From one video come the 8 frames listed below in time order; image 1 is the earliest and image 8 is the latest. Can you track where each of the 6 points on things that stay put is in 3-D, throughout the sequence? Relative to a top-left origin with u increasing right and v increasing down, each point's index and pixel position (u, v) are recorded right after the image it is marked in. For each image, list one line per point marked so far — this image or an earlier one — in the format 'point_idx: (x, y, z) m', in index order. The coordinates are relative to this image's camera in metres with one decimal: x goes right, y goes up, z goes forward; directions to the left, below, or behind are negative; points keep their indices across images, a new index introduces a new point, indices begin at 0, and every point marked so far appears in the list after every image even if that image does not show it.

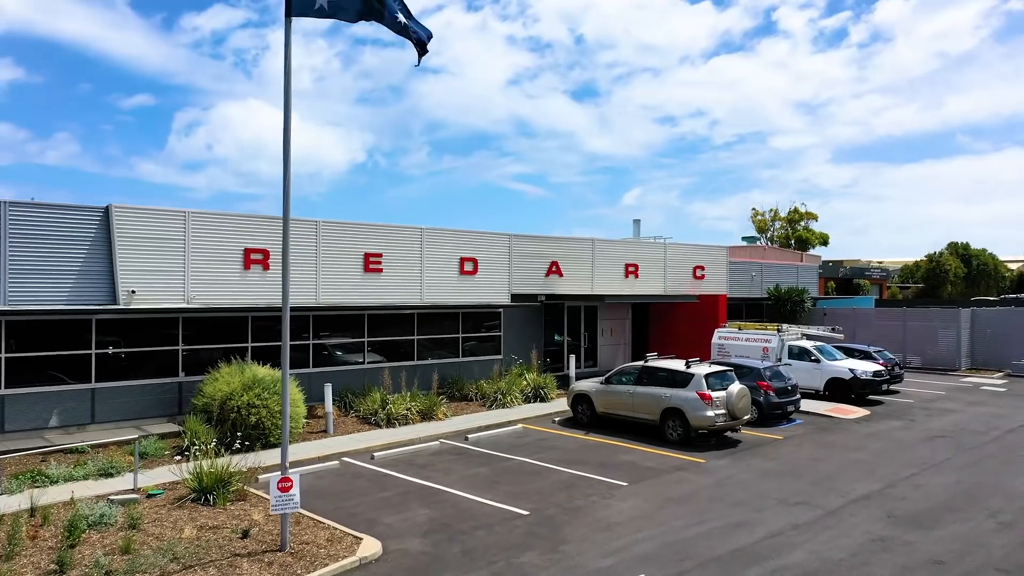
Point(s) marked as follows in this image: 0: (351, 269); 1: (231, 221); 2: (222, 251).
0: (-3.5, +0.4, +18.1) m
1: (-5.5, +1.3, +16.3) m
2: (-5.6, +0.7, +16.1) m
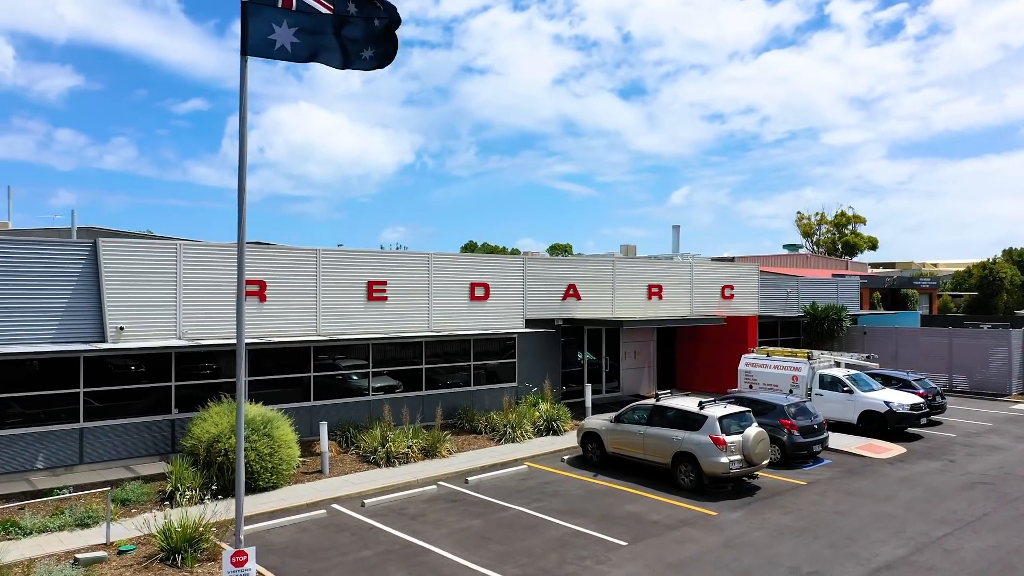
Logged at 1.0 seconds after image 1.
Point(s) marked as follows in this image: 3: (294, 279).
0: (-3.3, -0.2, +17.5) m
1: (-5.4, +0.7, +15.8) m
2: (-5.5, +0.1, +15.6) m
3: (-4.3, +0.2, +16.7) m
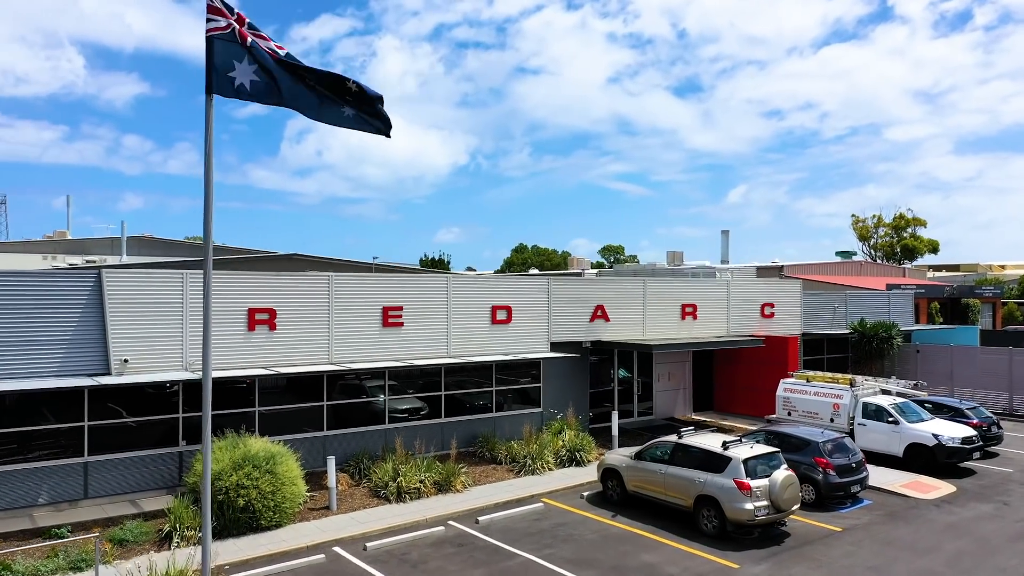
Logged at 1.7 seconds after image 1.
0: (-2.9, -0.7, +17.0) m
1: (-5.1, +0.1, +15.4) m
2: (-5.2, -0.5, +15.3) m
3: (-4.0, -0.4, +16.2) m
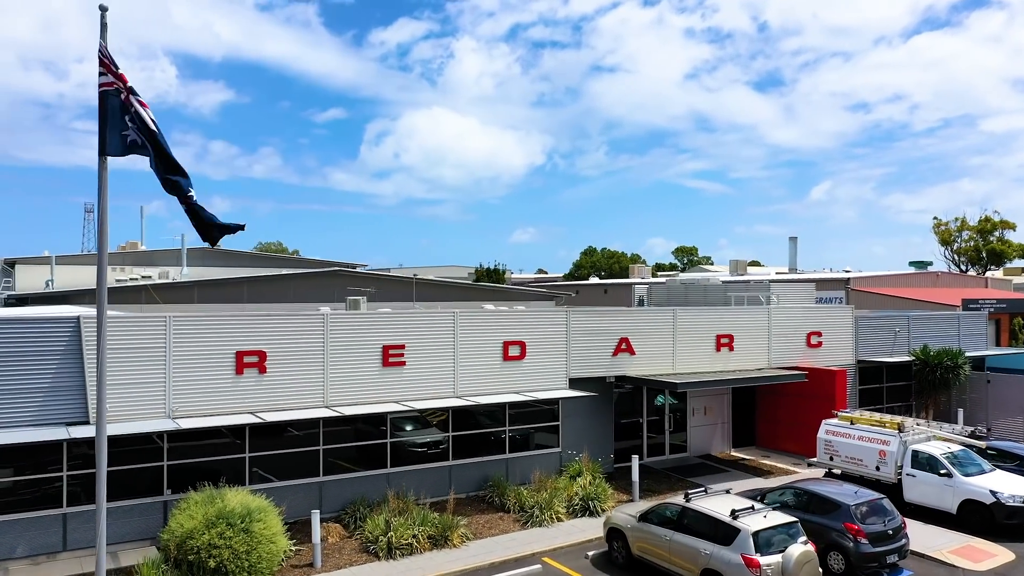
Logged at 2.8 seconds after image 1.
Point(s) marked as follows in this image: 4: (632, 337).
0: (-2.8, -1.5, +16.1) m
1: (-5.2, -0.6, +14.8) m
2: (-5.3, -1.2, +14.6) m
3: (-3.9, -1.1, +15.5) m
4: (+2.8, -1.1, +19.4) m
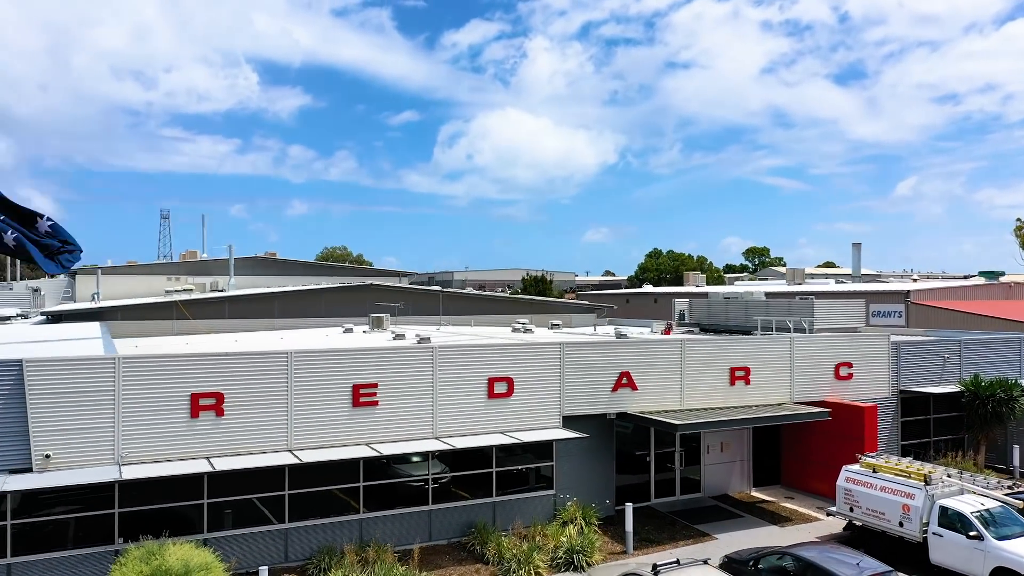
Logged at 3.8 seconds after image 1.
0: (-3.2, -2.1, +15.2) m
1: (-5.7, -1.3, +14.1) m
2: (-5.8, -1.9, +14.0) m
3: (-4.4, -1.8, +14.7) m
4: (+2.6, -1.8, +17.9) m
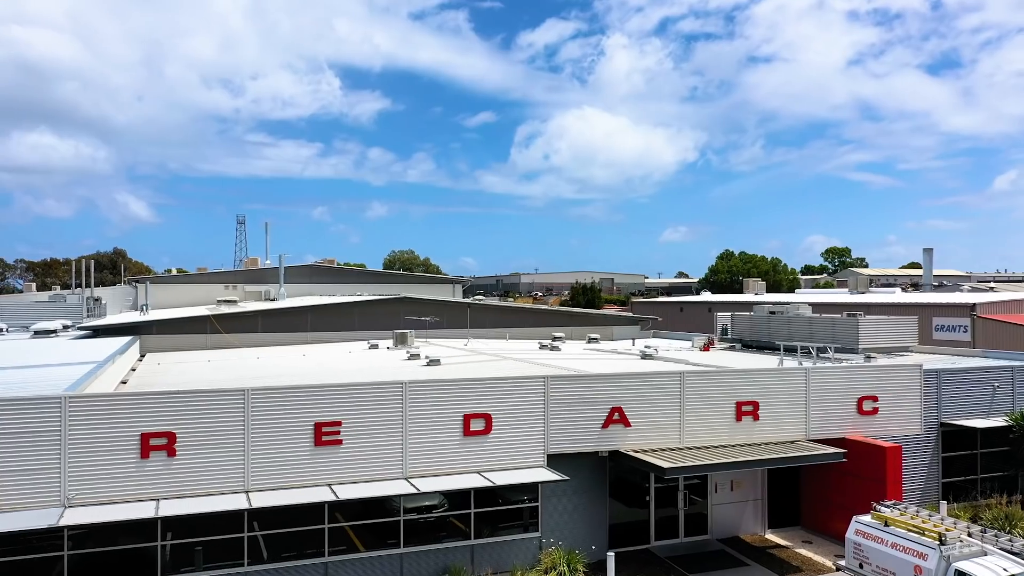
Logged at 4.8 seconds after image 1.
0: (-3.8, -2.7, +14.6) m
1: (-6.3, -1.9, +13.7) m
2: (-6.5, -2.5, +13.5) m
3: (-5.0, -2.3, +14.1) m
4: (+2.3, -2.4, +16.7) m
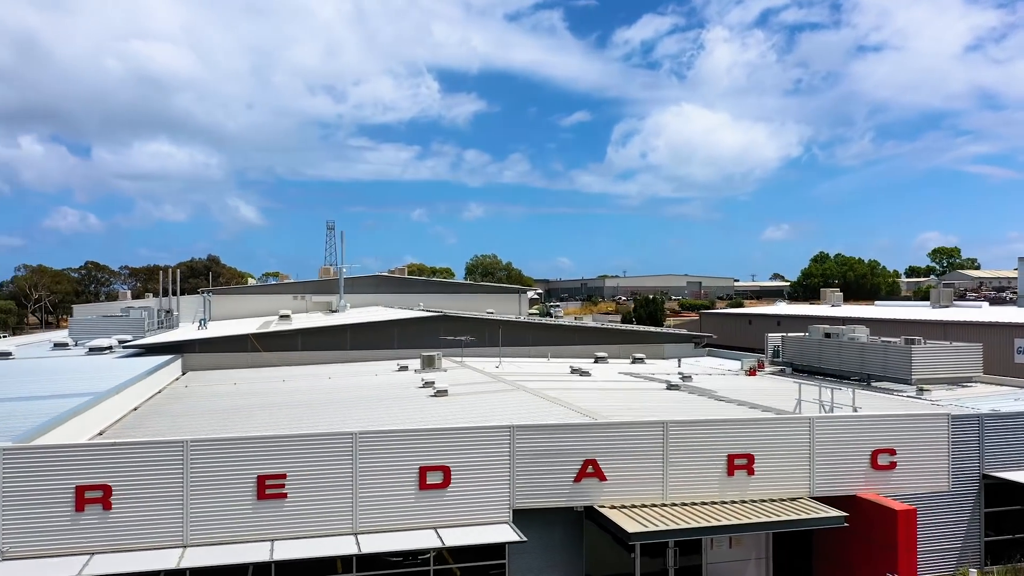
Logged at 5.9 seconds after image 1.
0: (-4.6, -3.5, +14.0) m
1: (-7.3, -2.7, +13.4) m
2: (-7.4, -3.3, +13.3) m
3: (-5.9, -3.1, +13.7) m
4: (+1.7, -3.1, +15.4) m
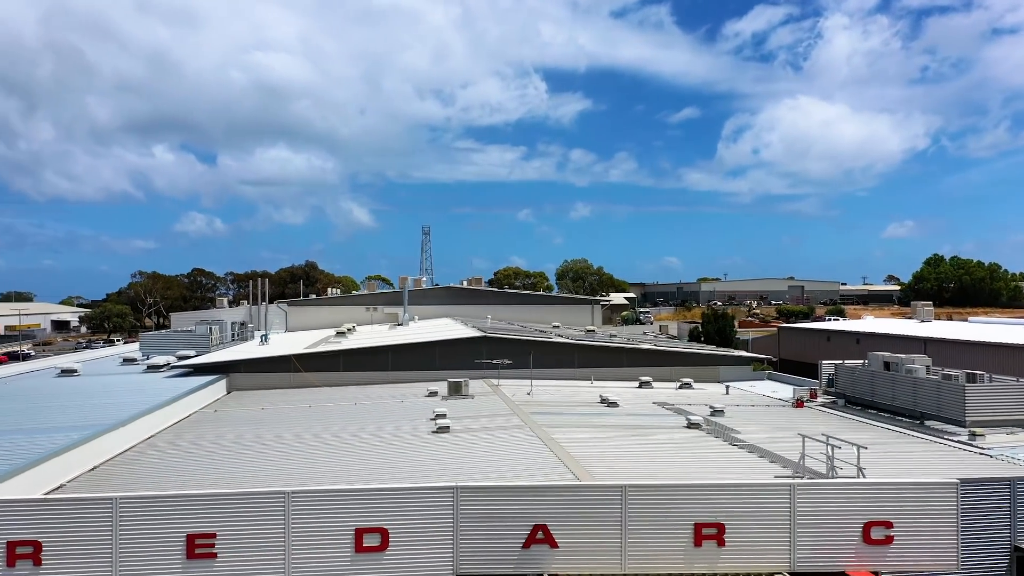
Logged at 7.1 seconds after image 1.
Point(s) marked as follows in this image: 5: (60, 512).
0: (-5.7, -4.4, +13.8) m
1: (-8.4, -3.6, +13.5) m
2: (-8.5, -4.2, +13.4) m
3: (-7.0, -4.0, +13.7) m
4: (+0.7, -4.0, +14.4) m
5: (-7.3, -3.6, +13.7) m
